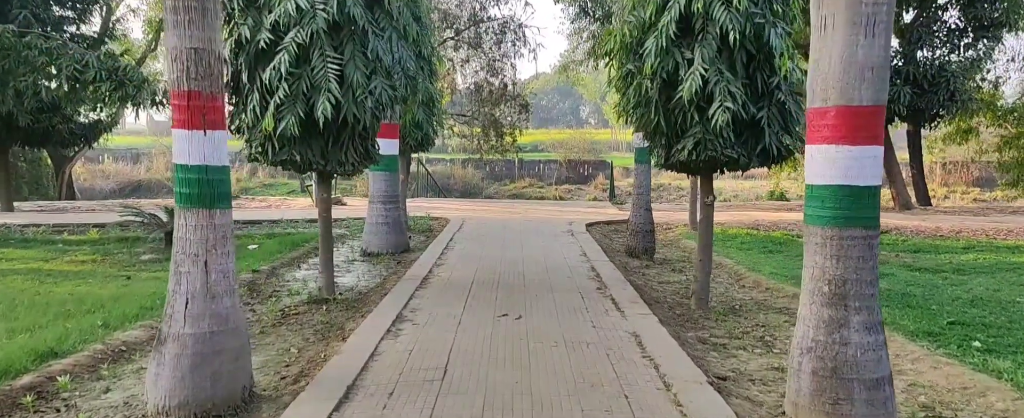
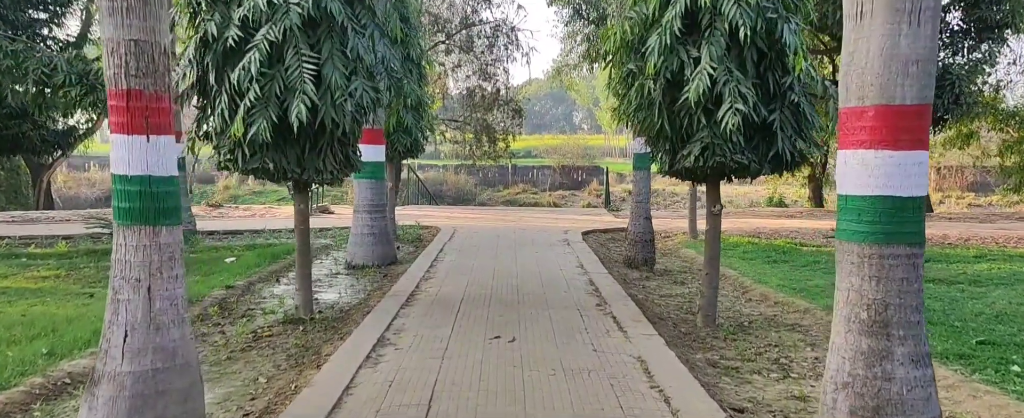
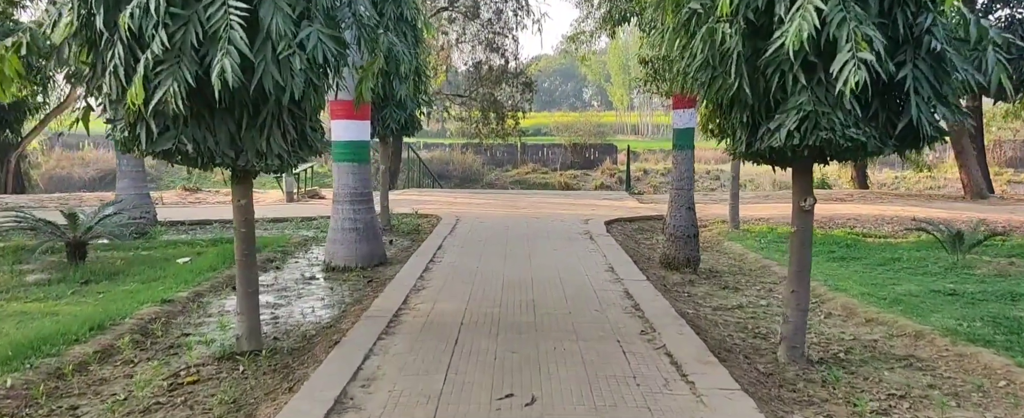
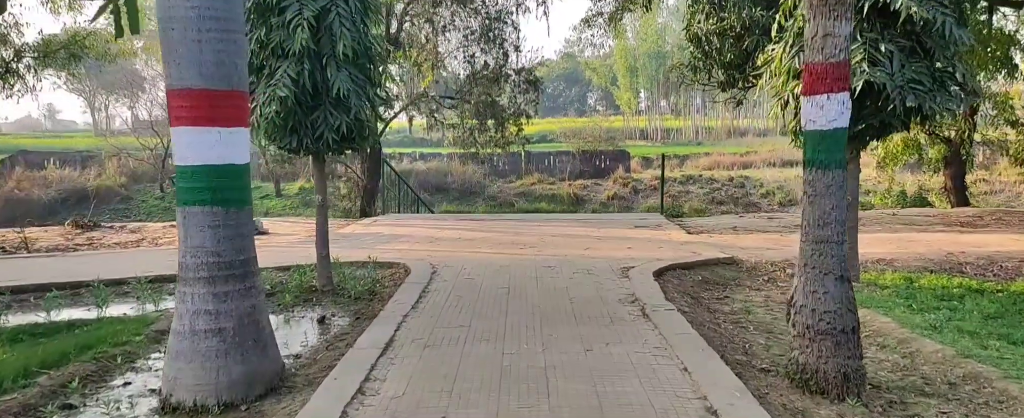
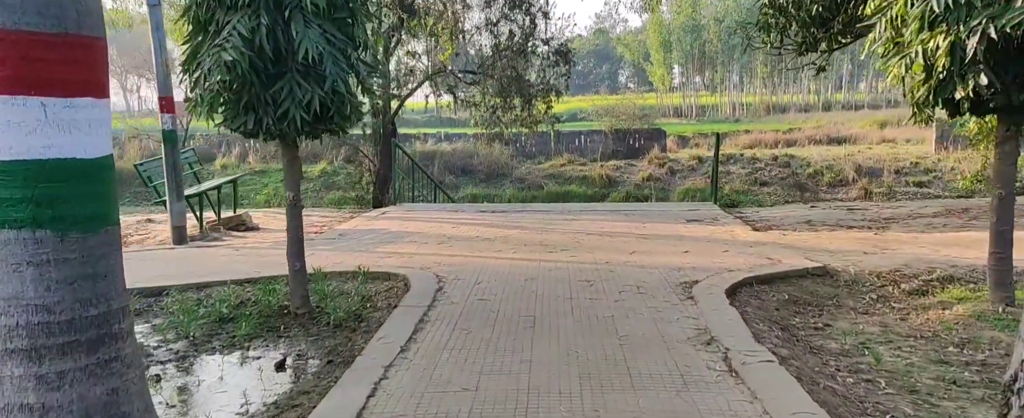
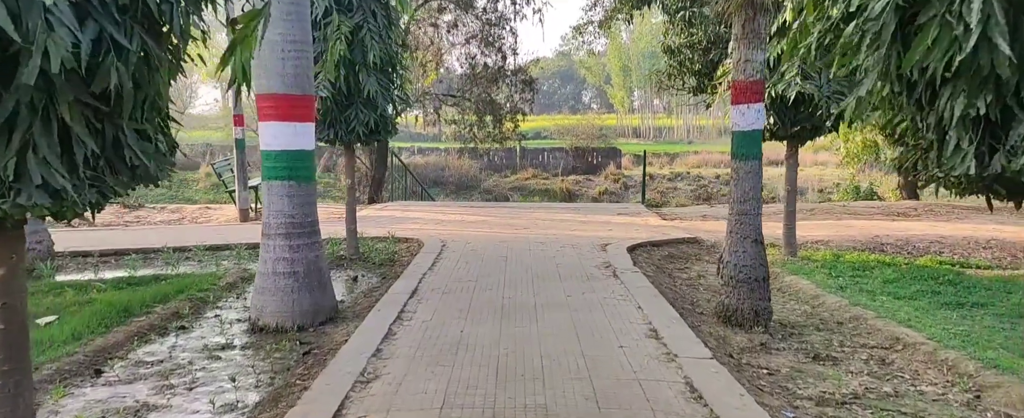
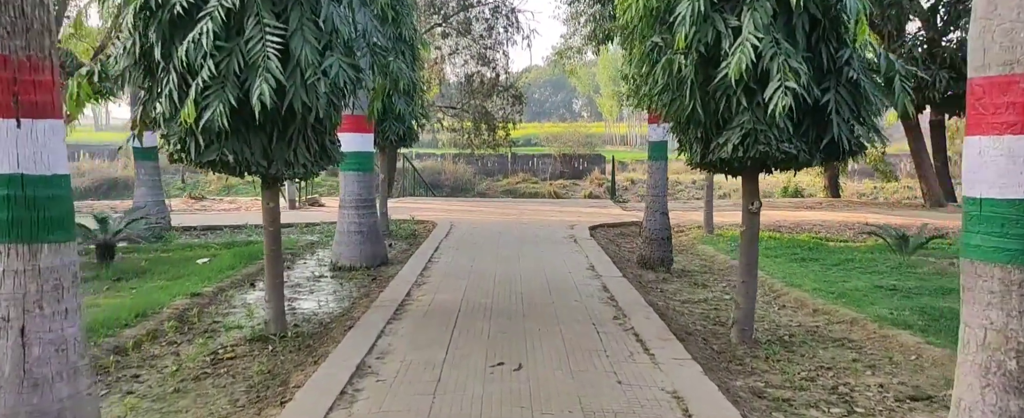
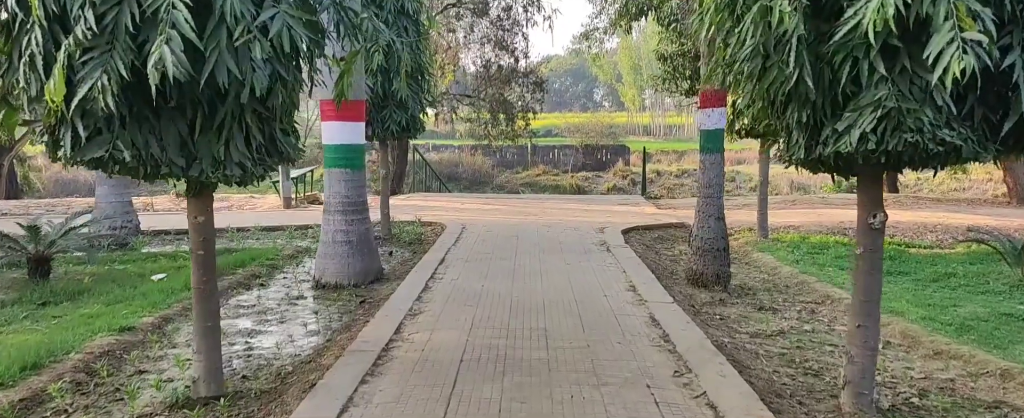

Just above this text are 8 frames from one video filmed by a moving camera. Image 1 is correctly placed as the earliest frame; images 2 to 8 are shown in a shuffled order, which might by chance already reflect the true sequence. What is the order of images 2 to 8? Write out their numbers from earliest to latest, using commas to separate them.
2, 7, 3, 8, 6, 4, 5
